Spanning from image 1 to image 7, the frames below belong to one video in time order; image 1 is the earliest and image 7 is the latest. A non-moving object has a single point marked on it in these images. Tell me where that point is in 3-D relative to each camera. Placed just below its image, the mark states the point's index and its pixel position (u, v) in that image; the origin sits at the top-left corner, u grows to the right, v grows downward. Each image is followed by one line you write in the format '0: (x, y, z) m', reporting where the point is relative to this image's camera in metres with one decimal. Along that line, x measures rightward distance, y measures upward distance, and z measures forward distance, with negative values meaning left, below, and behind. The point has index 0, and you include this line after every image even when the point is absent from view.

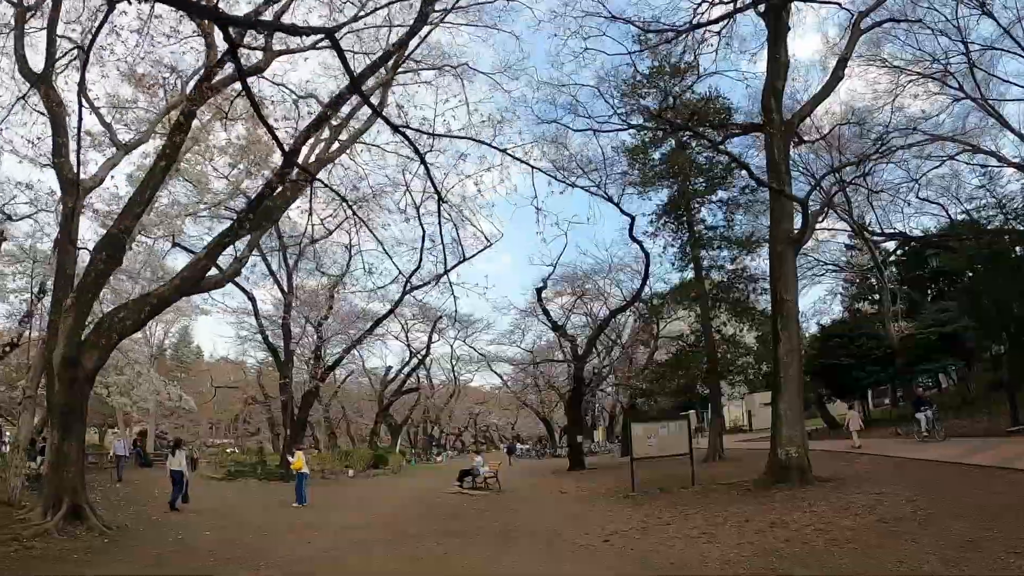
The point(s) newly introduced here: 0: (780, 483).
0: (+4.1, -2.9, +10.6) m
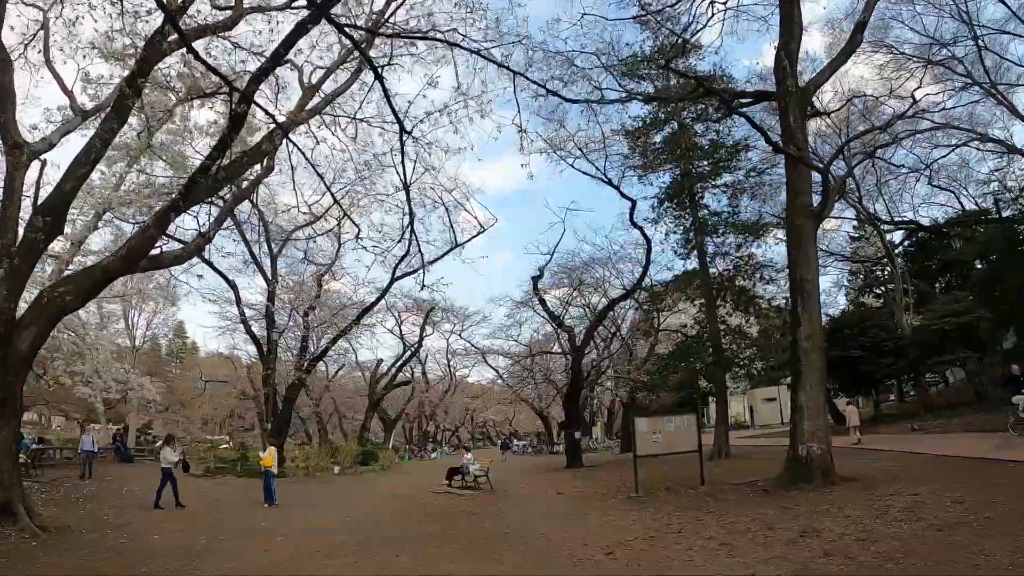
0: (+3.9, -2.6, +9.6) m
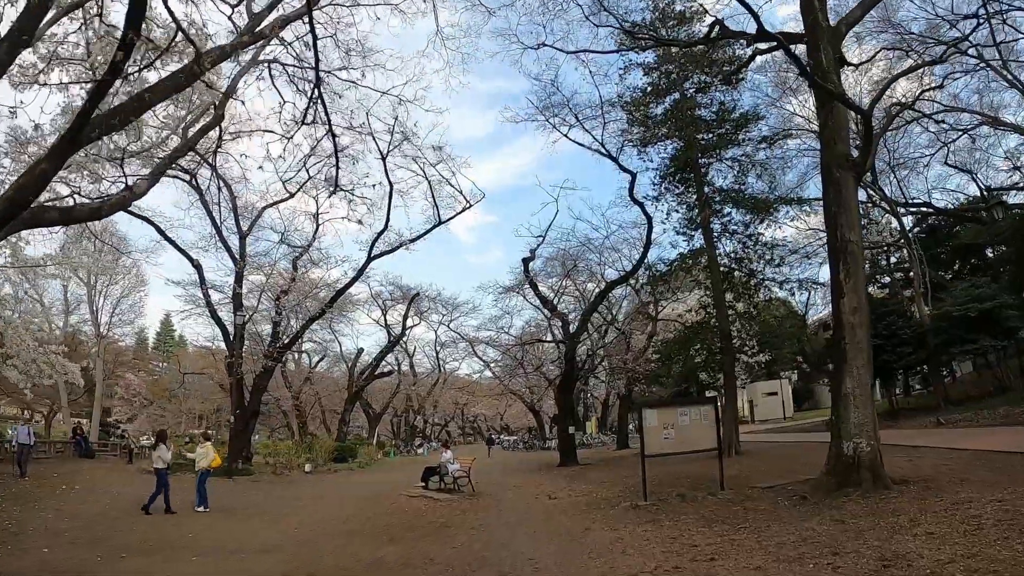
0: (+3.7, -2.2, +7.9) m
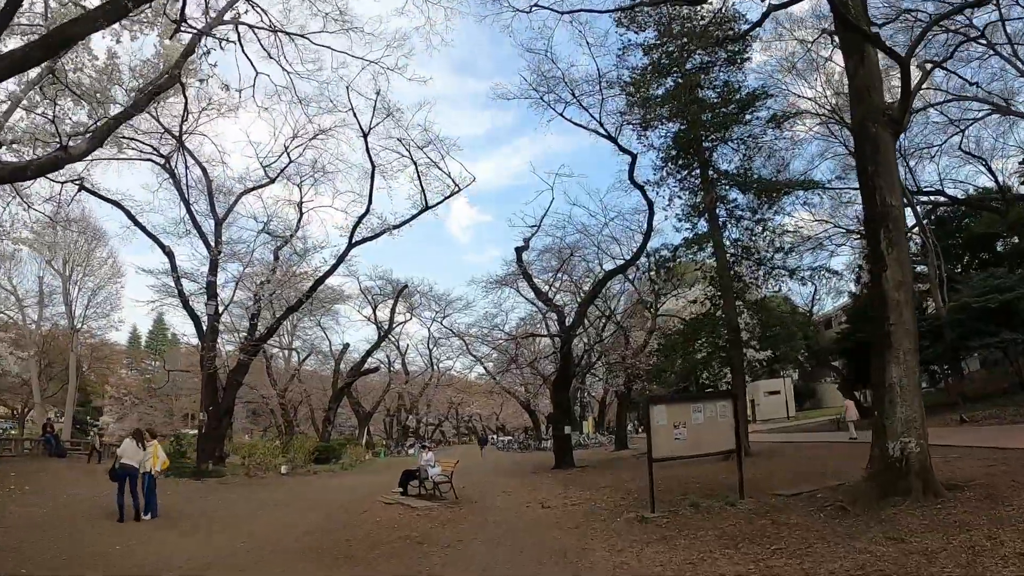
0: (+3.6, -1.9, +6.6) m
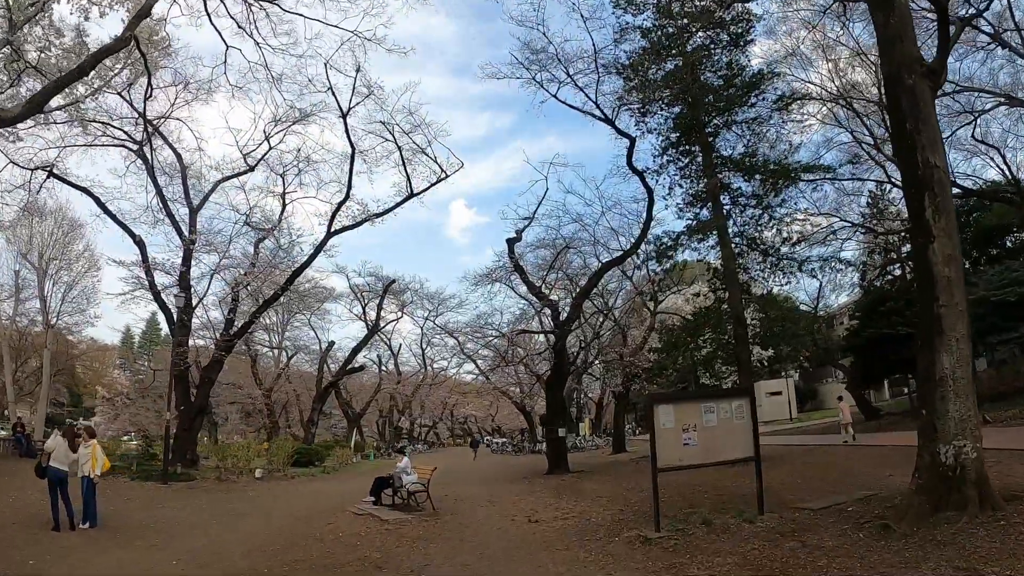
0: (+3.4, -1.8, +5.5) m
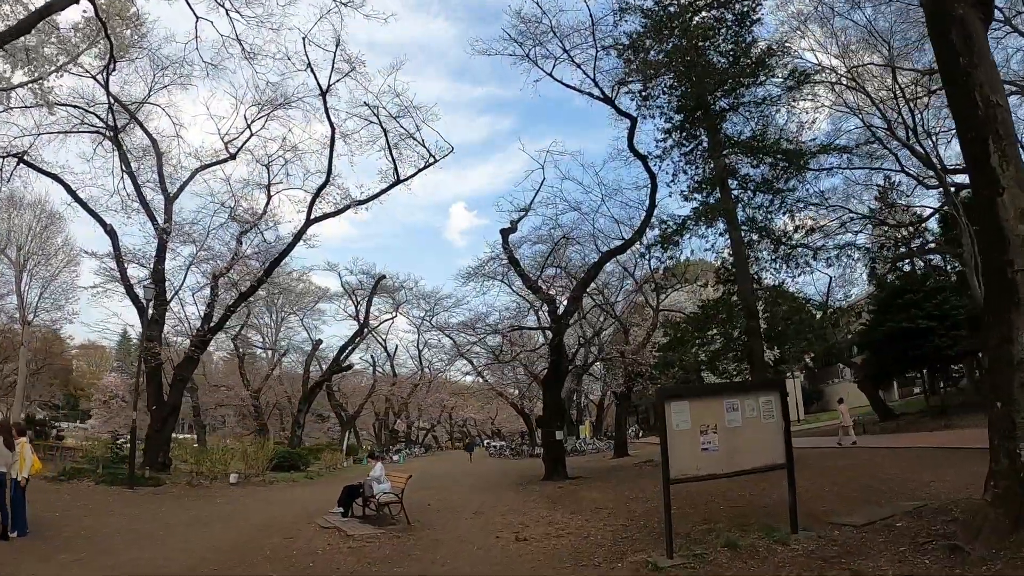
0: (+3.2, -1.5, +4.4) m
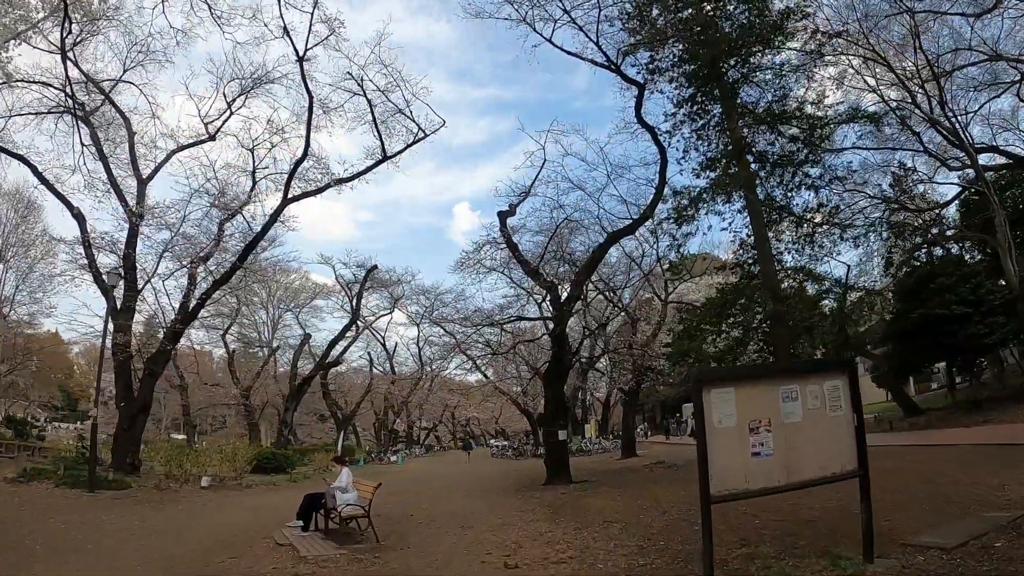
0: (+3.1, -1.2, +3.1) m
